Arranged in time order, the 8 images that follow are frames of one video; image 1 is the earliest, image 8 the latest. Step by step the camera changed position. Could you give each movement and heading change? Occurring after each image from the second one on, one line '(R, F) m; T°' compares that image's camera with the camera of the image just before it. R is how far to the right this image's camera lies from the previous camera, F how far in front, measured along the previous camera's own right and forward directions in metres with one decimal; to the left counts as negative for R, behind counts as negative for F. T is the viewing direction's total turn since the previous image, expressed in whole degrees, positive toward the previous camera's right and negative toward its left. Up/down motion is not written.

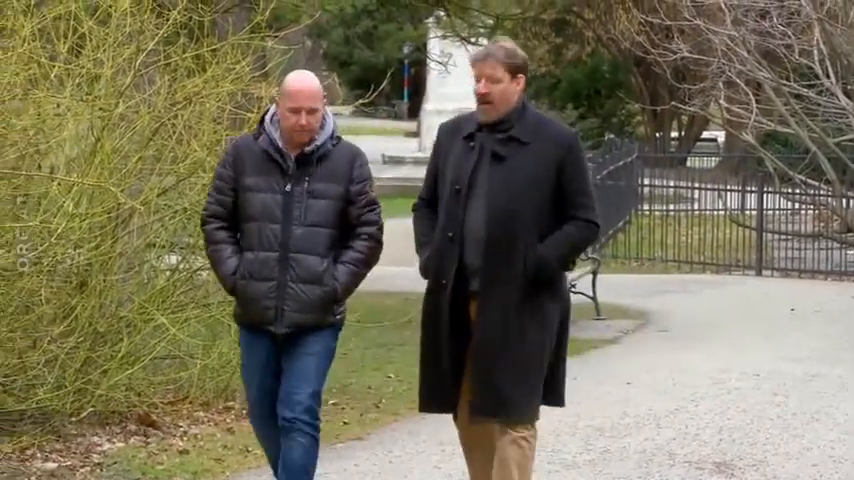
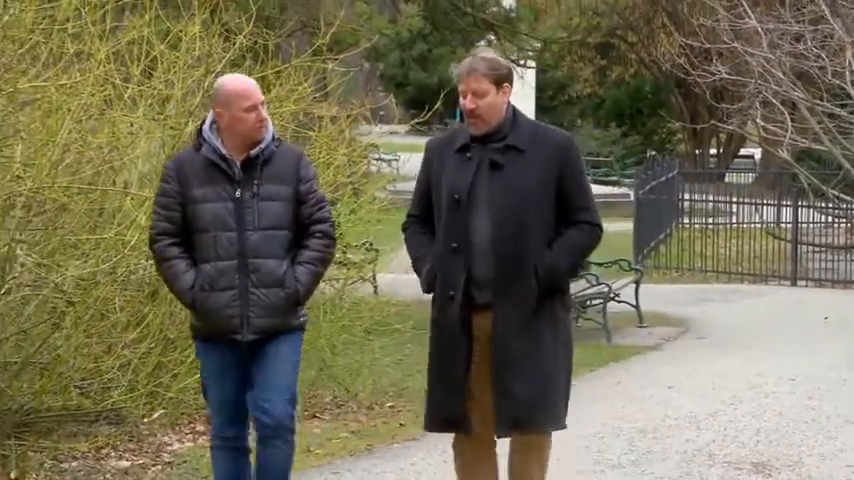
(0.0, -0.4) m; -1°
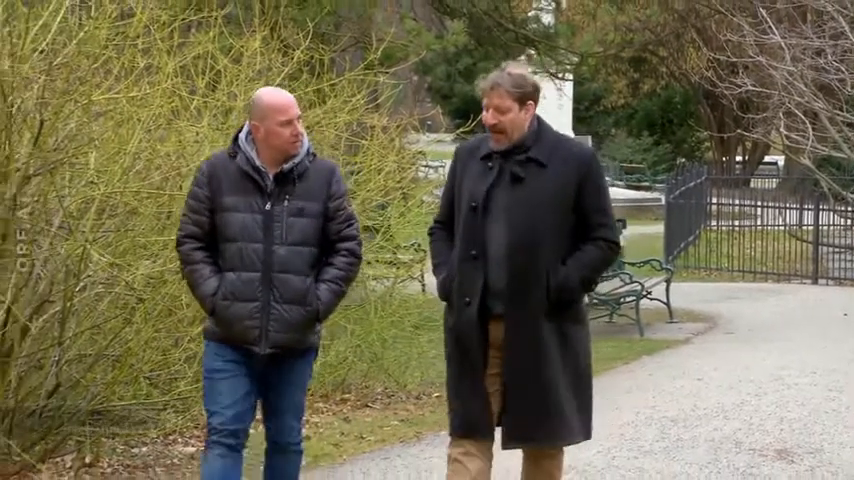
(0.0, -0.5) m; -1°
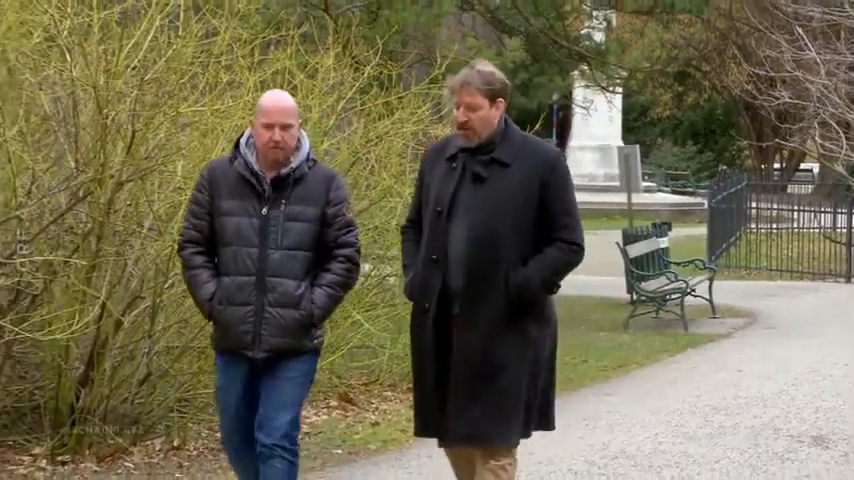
(0.0, -0.6) m; -1°
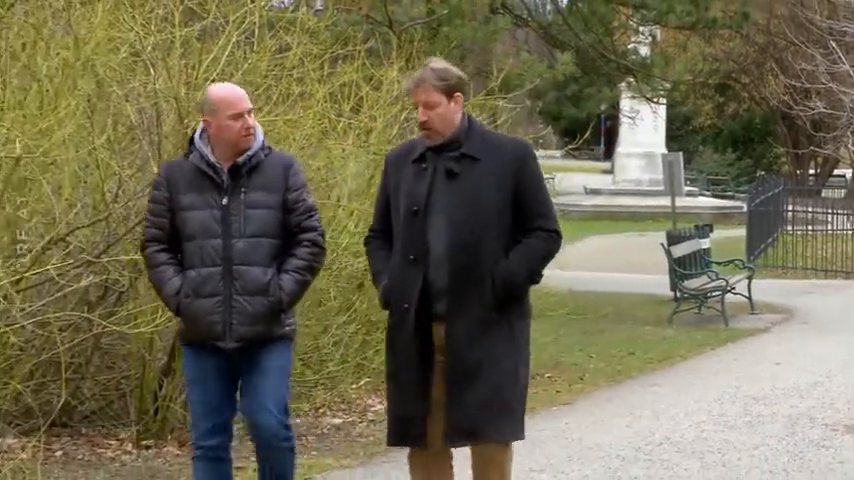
(0.0, -0.5) m; -1°
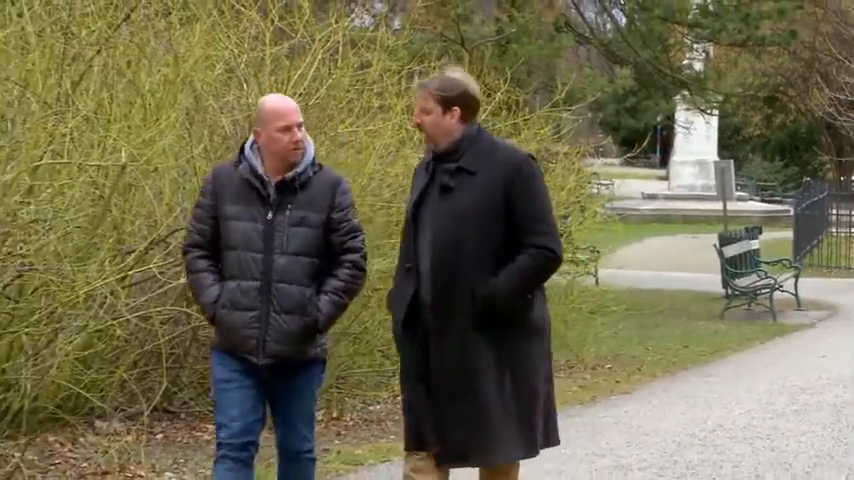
(0.0, -0.7) m; -2°
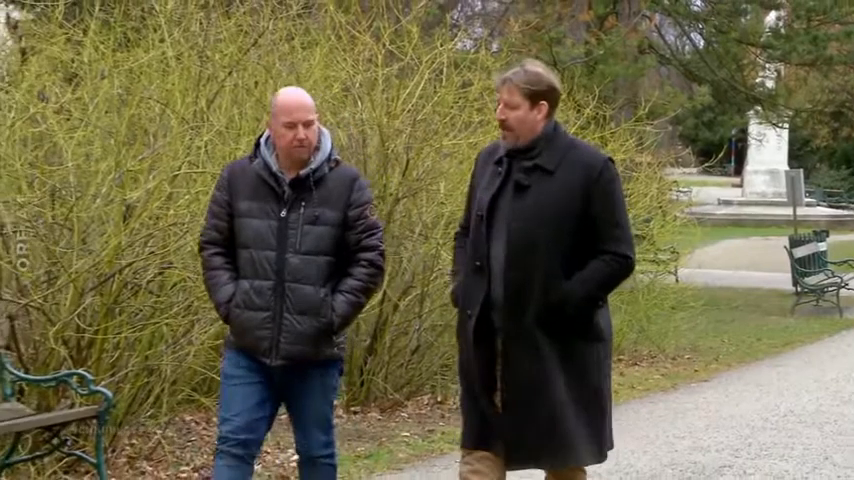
(0.0, -0.9) m; -2°
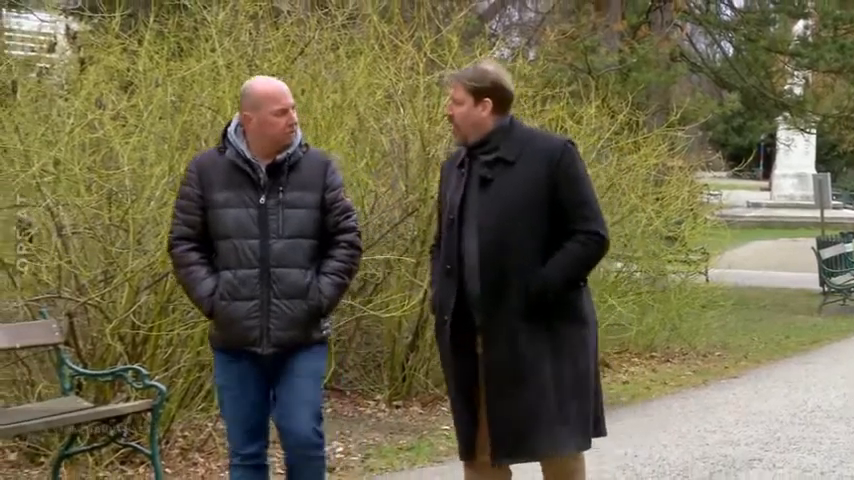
(0.0, -0.4) m; -1°
